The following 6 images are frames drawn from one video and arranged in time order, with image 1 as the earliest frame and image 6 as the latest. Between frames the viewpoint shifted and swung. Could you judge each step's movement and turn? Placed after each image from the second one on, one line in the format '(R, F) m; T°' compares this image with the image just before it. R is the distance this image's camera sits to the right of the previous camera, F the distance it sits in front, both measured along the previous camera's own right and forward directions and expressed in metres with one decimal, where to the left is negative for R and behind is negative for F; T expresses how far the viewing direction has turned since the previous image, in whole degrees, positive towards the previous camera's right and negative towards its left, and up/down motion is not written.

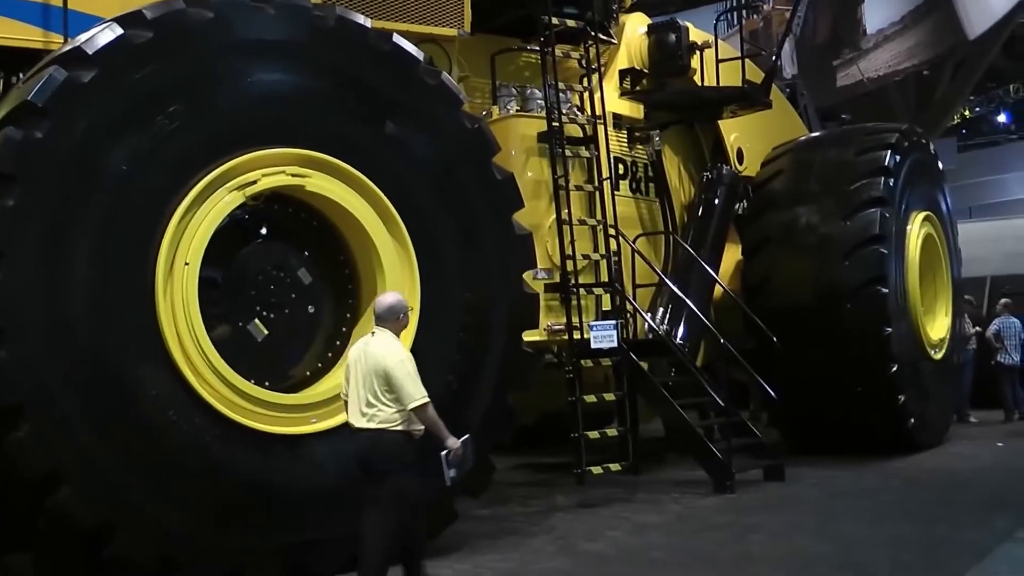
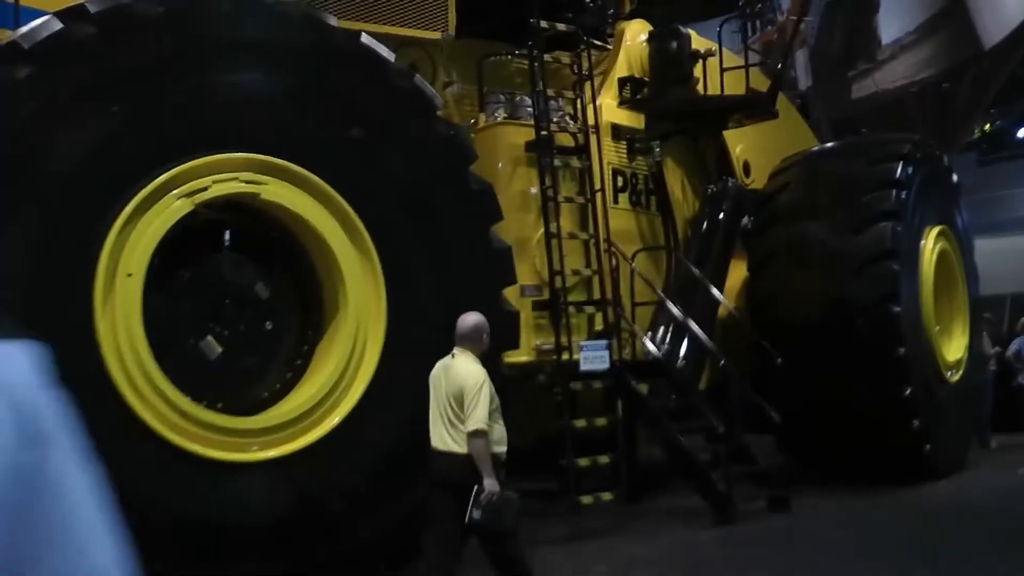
(+0.1, +0.3) m; -1°
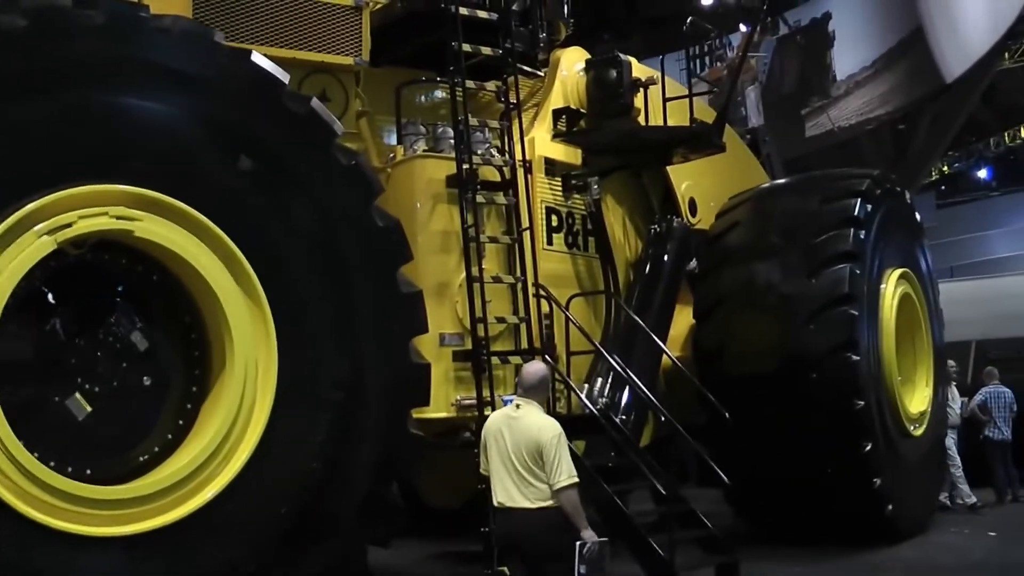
(+0.1, +0.5) m; +1°
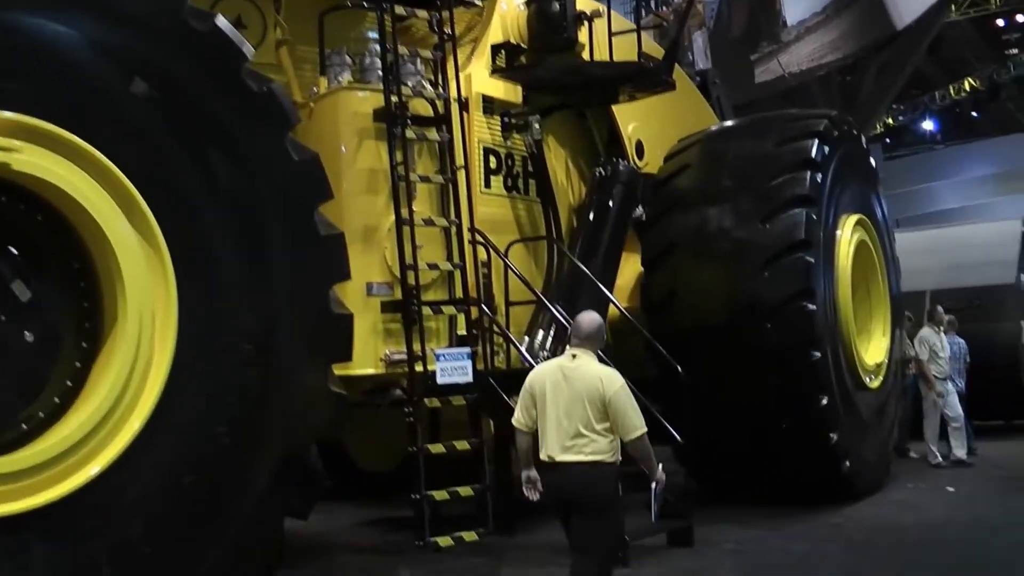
(0.0, +0.4) m; +2°
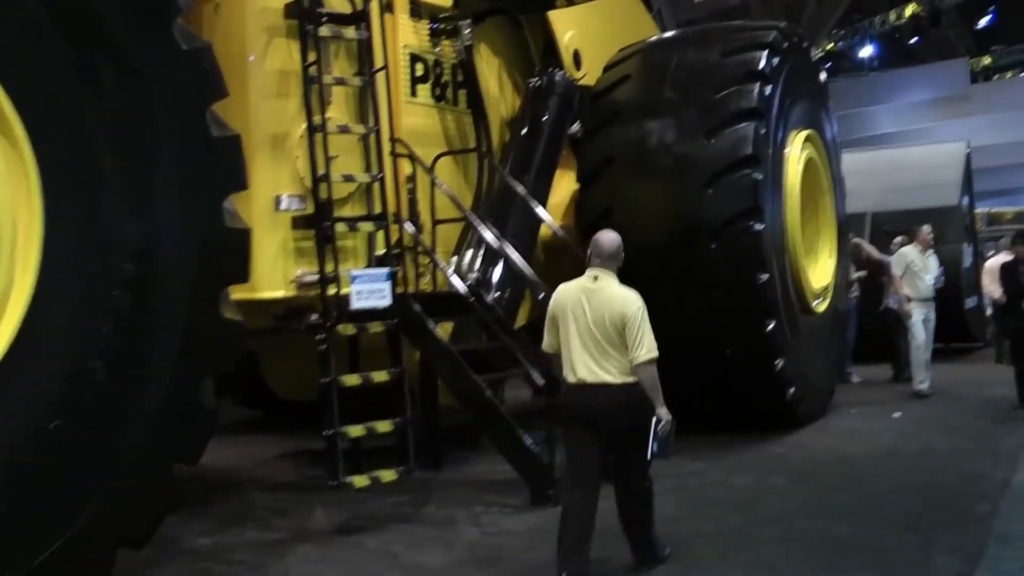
(0.0, +0.4) m; +2°
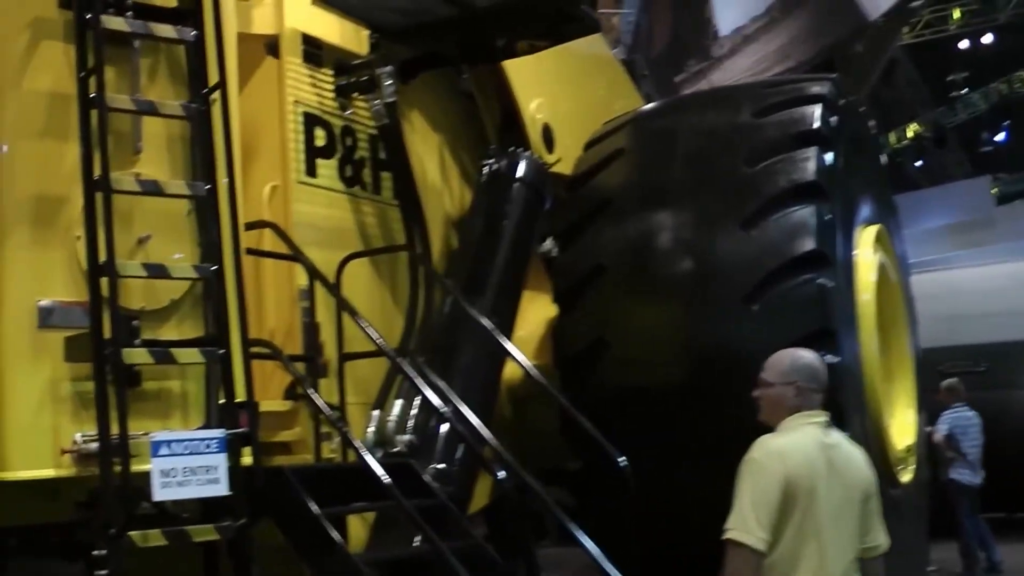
(0.0, +1.8) m; +1°
